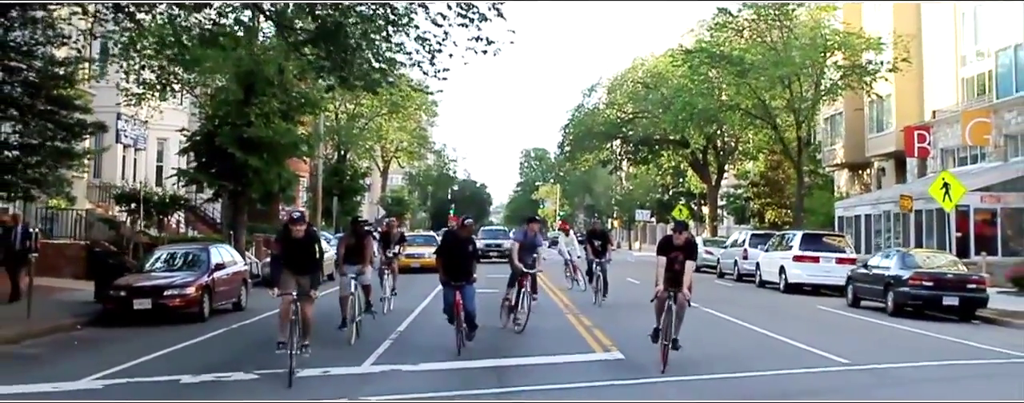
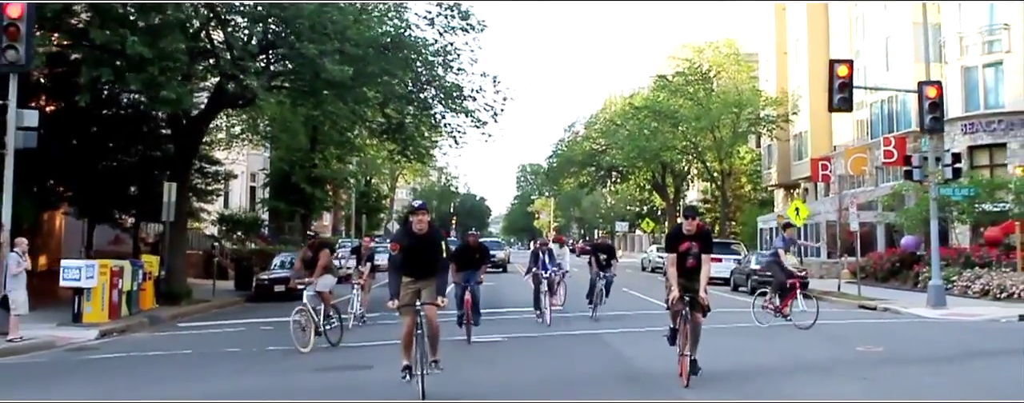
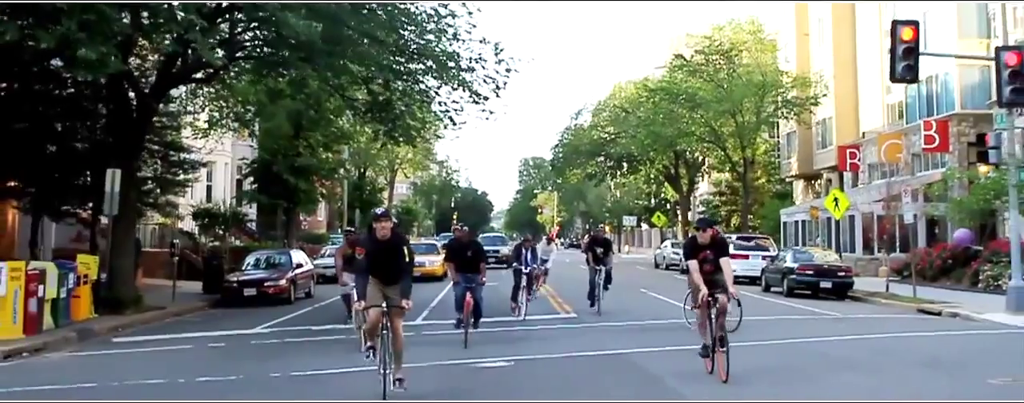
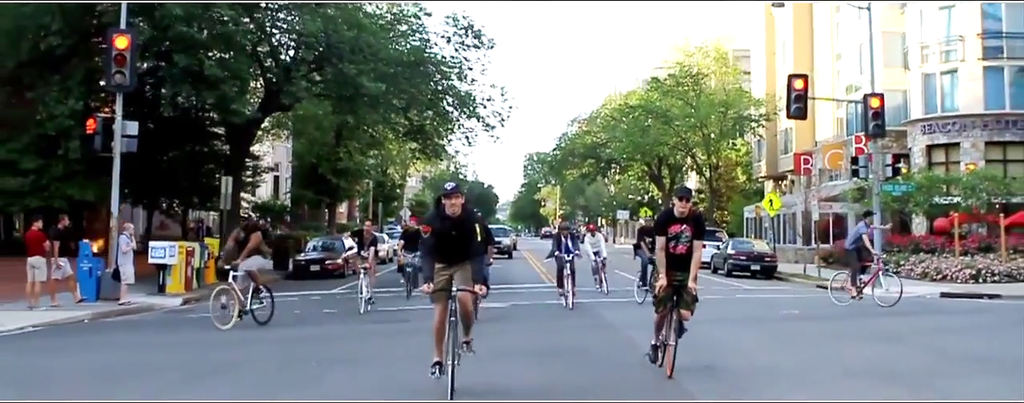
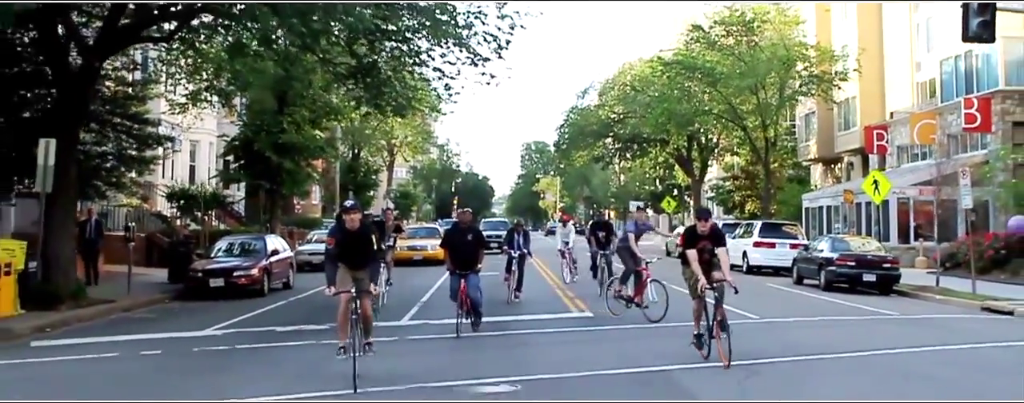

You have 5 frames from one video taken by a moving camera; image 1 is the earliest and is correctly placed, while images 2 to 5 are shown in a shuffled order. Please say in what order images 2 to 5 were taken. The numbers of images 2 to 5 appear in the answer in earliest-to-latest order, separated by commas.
5, 3, 2, 4
